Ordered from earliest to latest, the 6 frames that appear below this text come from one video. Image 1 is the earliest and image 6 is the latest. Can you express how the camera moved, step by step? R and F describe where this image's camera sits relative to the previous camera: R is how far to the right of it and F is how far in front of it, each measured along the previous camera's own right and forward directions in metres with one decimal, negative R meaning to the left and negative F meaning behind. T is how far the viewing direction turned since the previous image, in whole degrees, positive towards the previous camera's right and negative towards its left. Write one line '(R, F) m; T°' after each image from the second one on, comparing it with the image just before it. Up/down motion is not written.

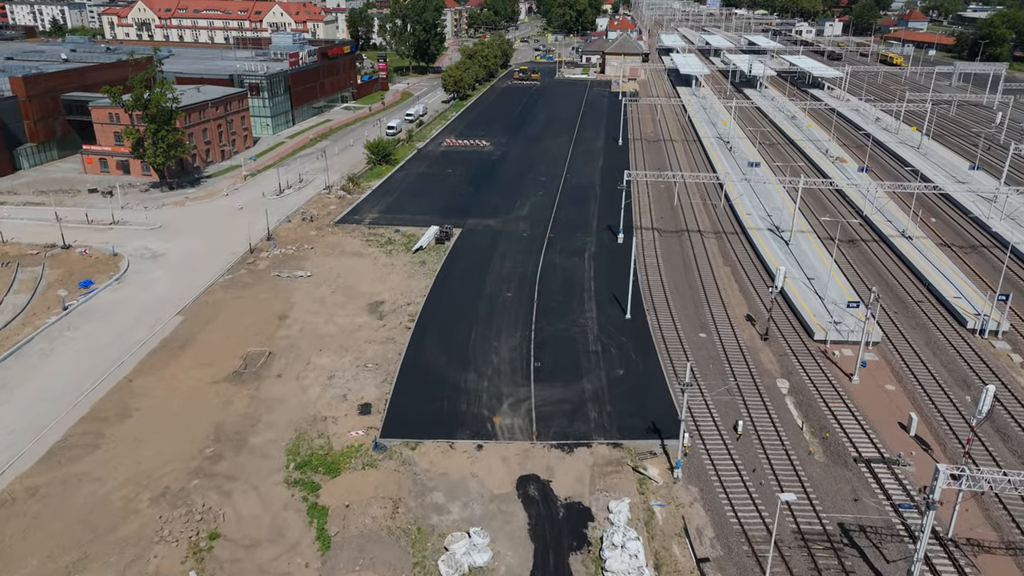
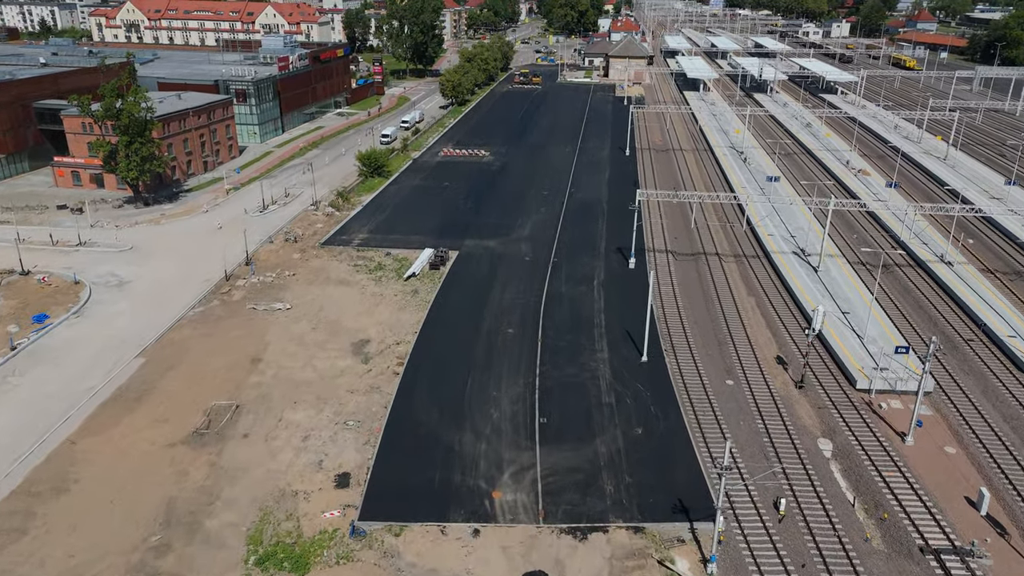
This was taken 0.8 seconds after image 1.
(-0.1, +3.8) m; 0°
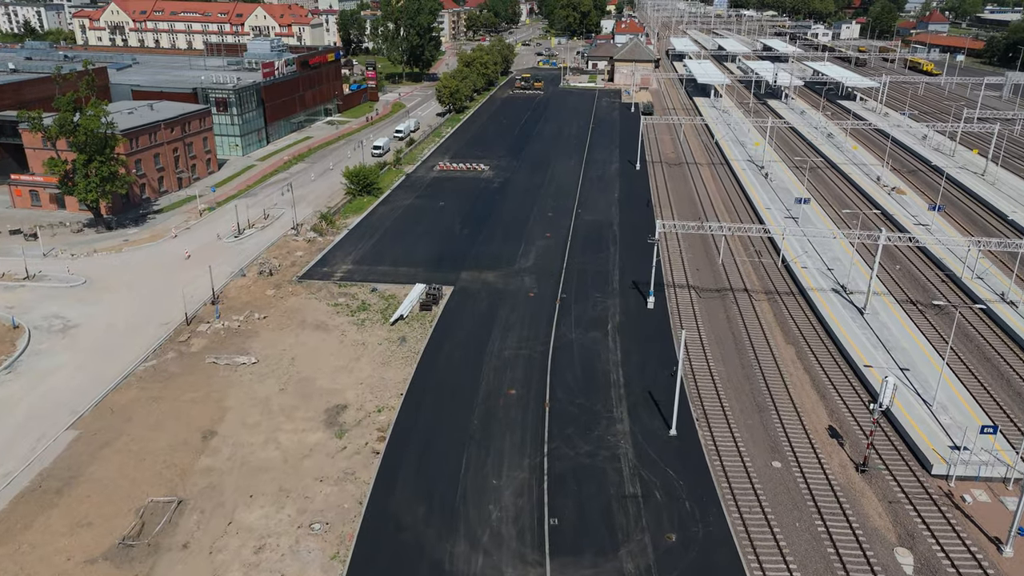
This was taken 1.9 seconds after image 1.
(-0.1, +4.9) m; 0°
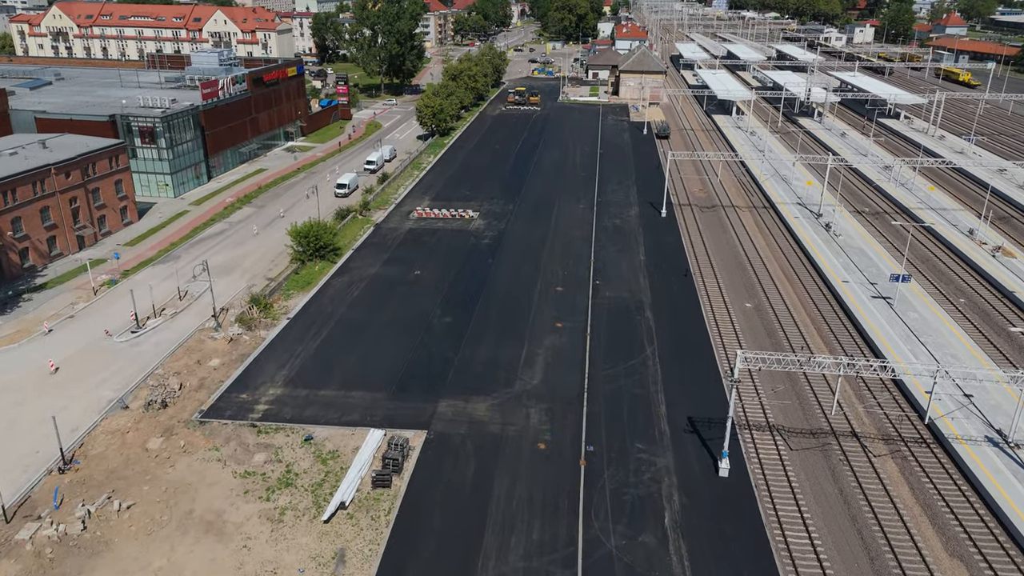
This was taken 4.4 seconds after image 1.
(-0.3, +12.0) m; +1°
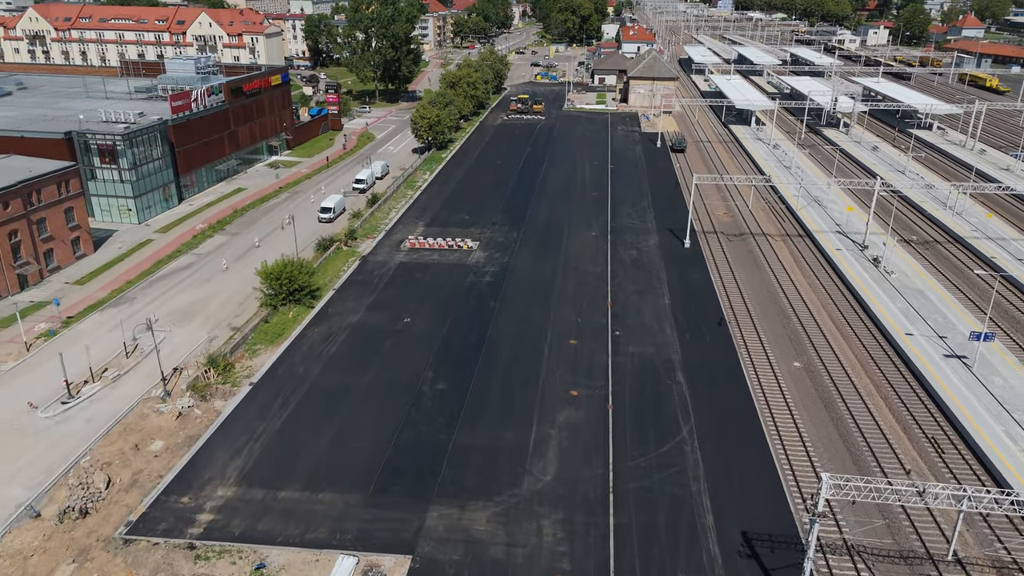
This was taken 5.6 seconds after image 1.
(-0.2, +5.5) m; 0°
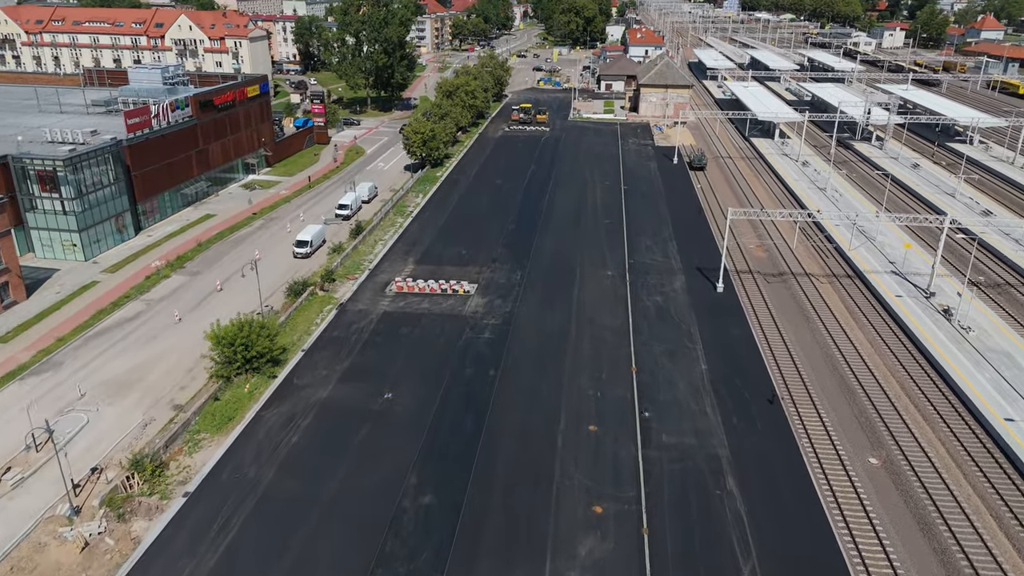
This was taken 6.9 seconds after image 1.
(-0.2, +6.2) m; 0°
